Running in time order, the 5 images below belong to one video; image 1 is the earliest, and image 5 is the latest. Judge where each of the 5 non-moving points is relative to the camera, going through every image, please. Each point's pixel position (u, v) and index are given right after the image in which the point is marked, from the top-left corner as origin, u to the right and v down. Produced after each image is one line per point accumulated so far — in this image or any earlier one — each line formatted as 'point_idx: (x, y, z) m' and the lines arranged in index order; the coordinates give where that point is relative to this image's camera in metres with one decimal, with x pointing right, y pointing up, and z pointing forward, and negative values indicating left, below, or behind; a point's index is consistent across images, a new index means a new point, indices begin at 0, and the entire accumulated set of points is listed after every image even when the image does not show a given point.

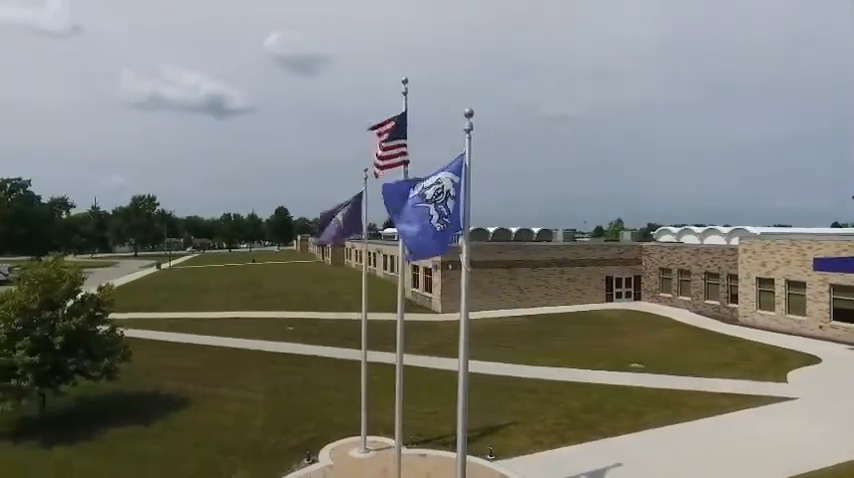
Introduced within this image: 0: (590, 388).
0: (+5.4, -4.9, +17.4) m
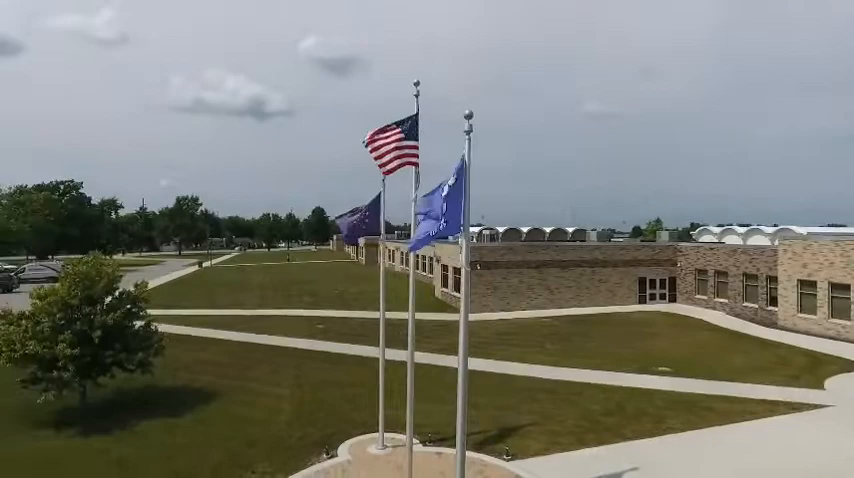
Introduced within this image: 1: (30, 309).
0: (+6.1, -5.0, +17.2) m
1: (-11.8, -2.1, +15.6) m
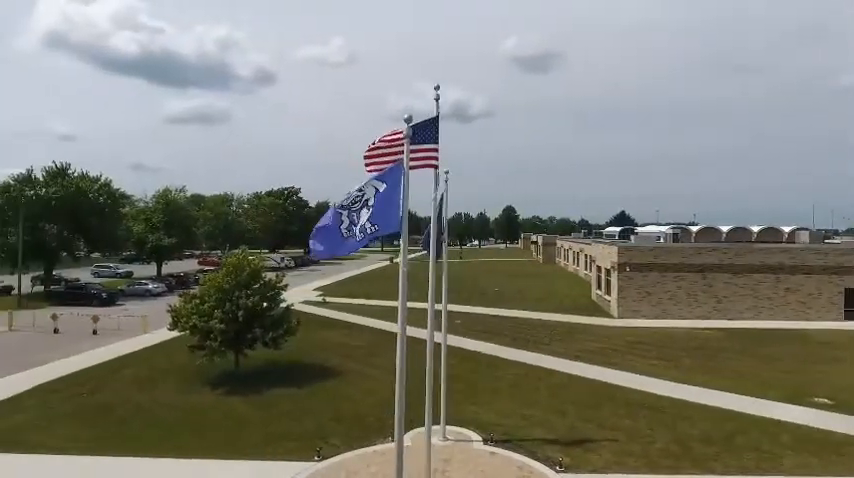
0: (+8.5, -5.0, +14.7) m
1: (-8.6, -1.9, +19.9) m
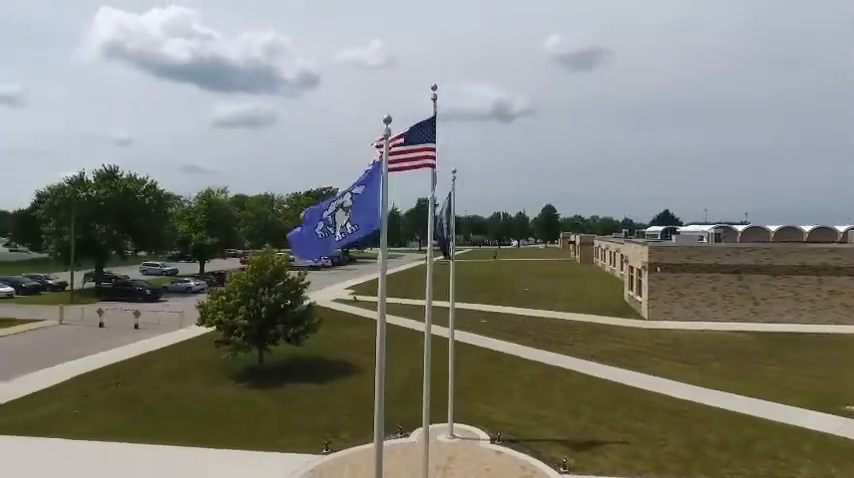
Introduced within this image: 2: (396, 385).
0: (+8.7, -5.0, +14.1) m
1: (-7.9, -1.9, +20.6) m
2: (-1.0, -5.2, +18.8) m
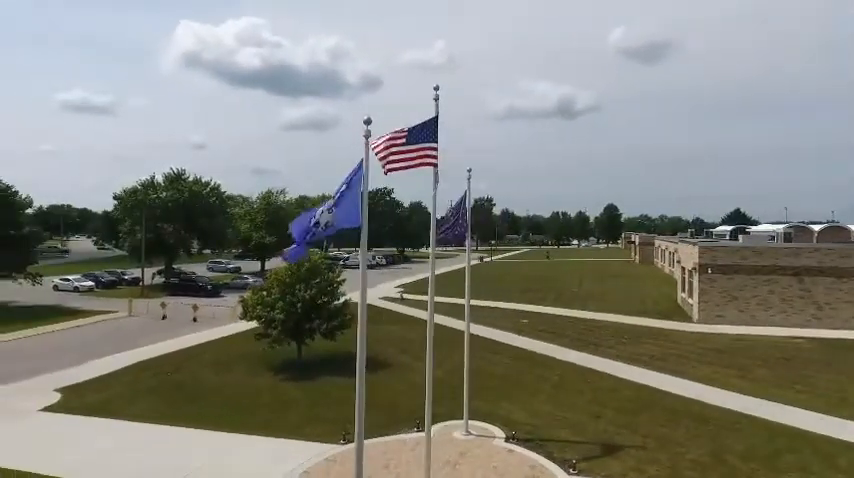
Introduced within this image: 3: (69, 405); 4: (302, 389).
0: (+9.1, -4.9, +13.3) m
1: (-6.7, -1.8, +21.7) m
2: (-0.1, -5.2, +19.0) m
3: (-12.2, -5.6, +17.9) m
4: (-4.5, -5.4, +19.0) m
